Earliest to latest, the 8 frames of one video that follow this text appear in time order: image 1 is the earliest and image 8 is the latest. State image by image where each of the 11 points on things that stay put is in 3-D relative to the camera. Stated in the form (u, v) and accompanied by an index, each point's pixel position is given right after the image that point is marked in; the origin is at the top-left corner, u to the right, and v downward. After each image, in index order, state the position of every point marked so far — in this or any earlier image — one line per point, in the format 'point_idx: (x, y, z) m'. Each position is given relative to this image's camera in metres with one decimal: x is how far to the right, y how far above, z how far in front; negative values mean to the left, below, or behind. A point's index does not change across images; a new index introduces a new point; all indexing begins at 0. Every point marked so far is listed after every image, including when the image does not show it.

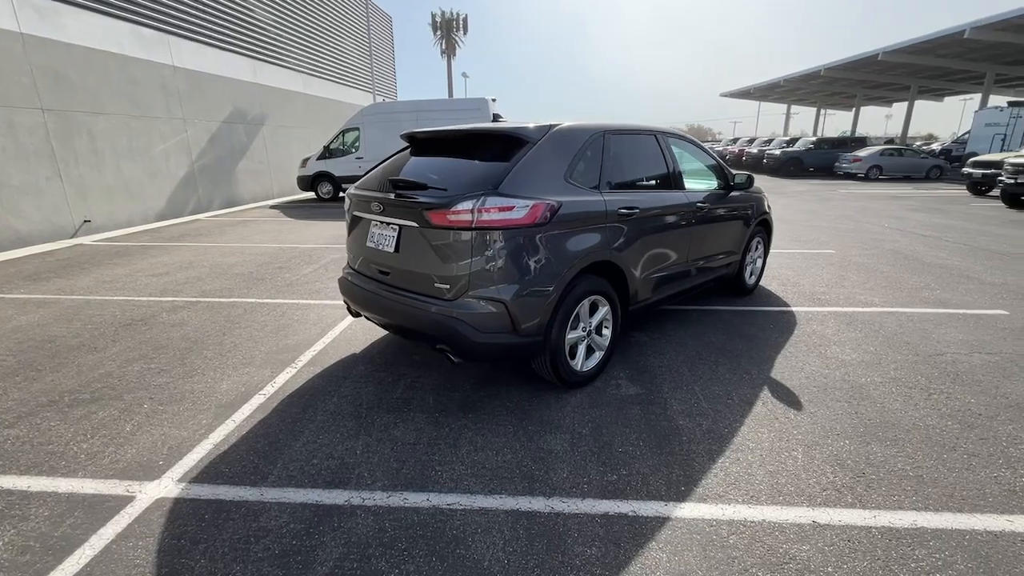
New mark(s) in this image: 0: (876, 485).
0: (+1.9, -1.0, +2.4) m
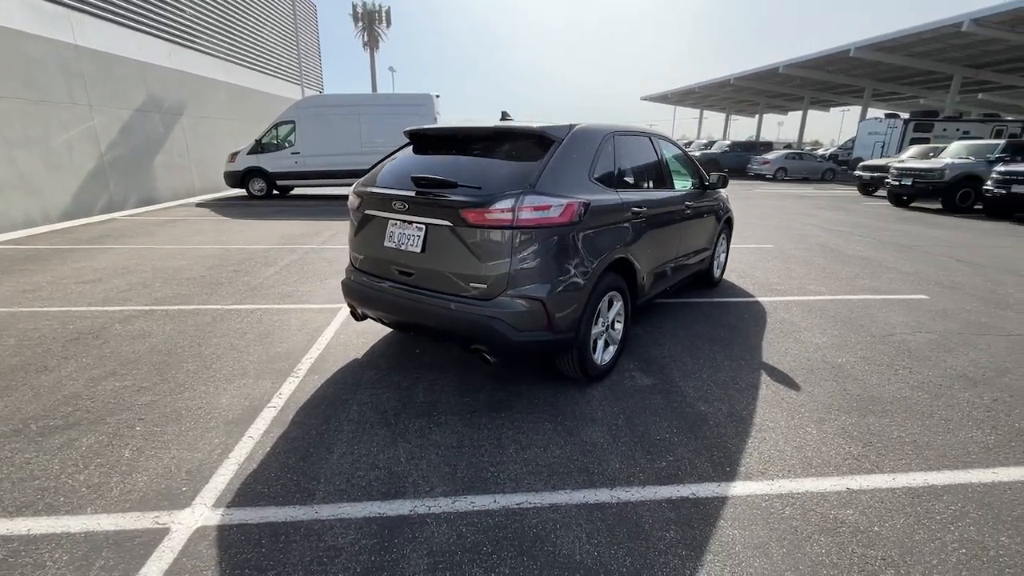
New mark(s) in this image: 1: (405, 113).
0: (+2.2, -0.9, +2.7) m
1: (-3.0, +5.0, +13.4) m
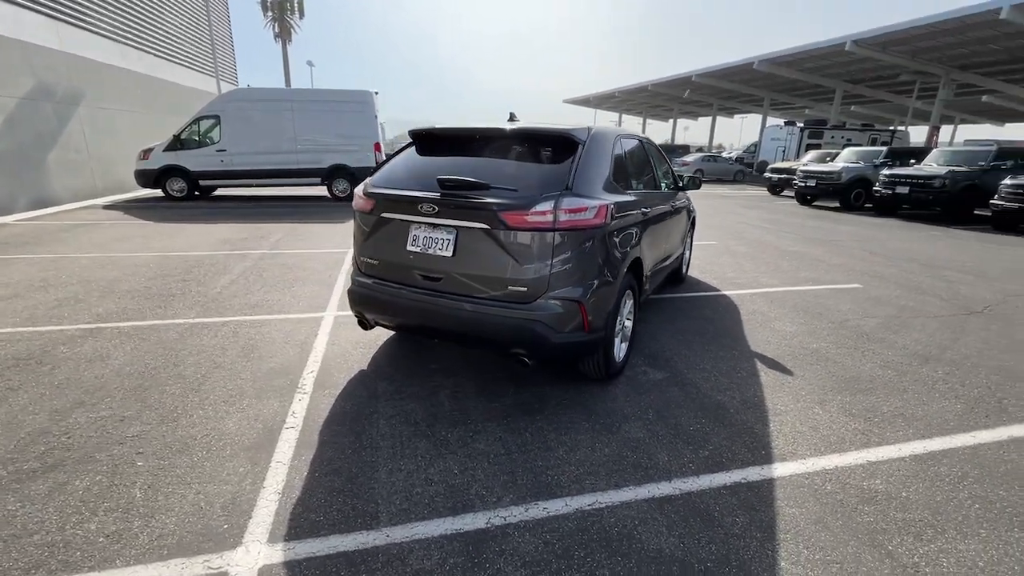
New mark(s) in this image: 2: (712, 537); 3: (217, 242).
0: (+2.4, -0.9, +3.1) m
1: (-4.6, +4.8, +12.8) m
2: (+0.9, -1.1, +2.1) m
3: (-4.7, +0.7, +7.6) m
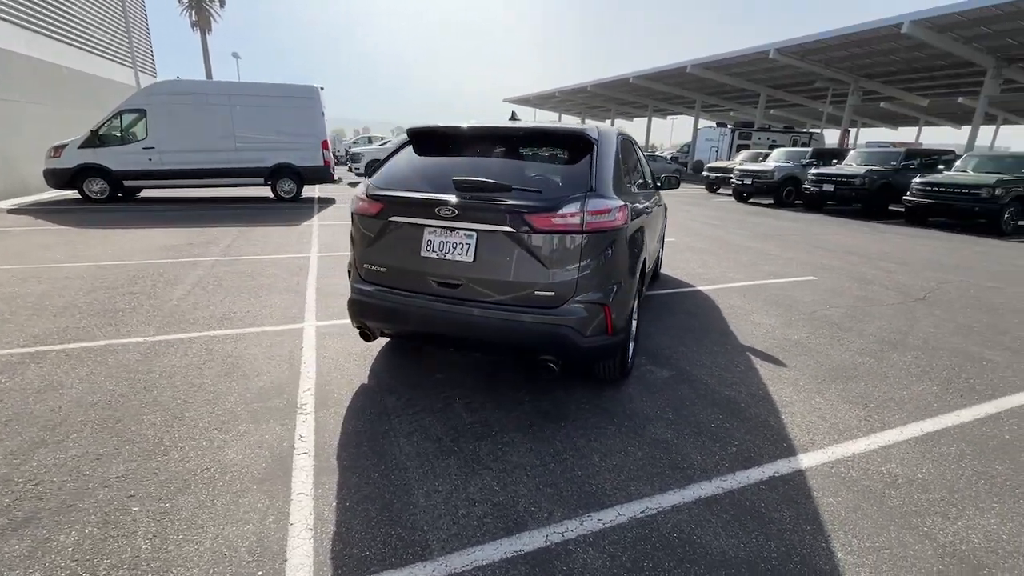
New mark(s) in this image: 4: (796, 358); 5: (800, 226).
0: (+2.5, -0.8, +3.3) m
1: (-5.7, +4.6, +12.1) m
2: (+1.2, -1.1, +2.1) m
3: (-5.2, +0.6, +6.9) m
4: (+2.4, -0.6, +4.0) m
5: (+7.7, +1.6, +12.6) m
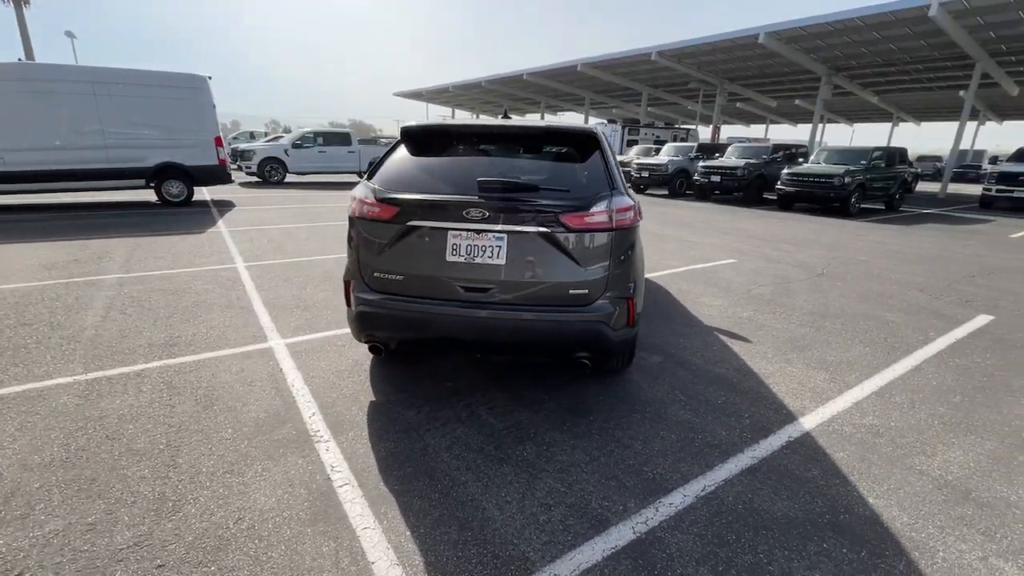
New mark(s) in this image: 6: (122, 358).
0: (+2.6, -0.7, +3.8) m
1: (-7.7, +4.3, +10.6) m
2: (+1.5, -1.0, +2.4) m
3: (-5.7, +0.2, +5.7) m
4: (+2.3, -0.4, +4.5) m
5: (+5.5, +2.2, +14.0) m
6: (-3.0, -0.5, +3.6) m
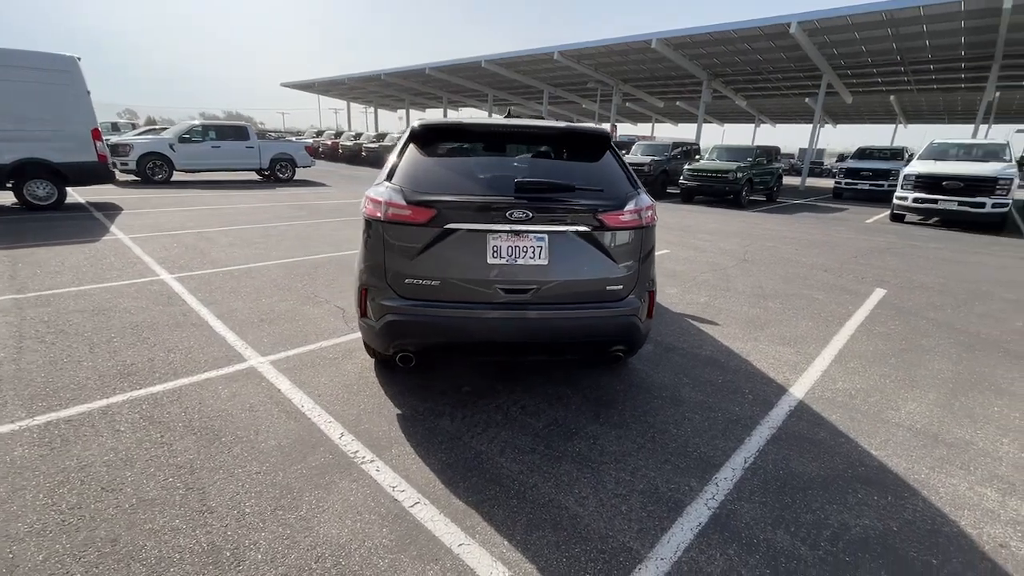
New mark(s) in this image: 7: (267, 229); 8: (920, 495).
0: (+2.6, -0.5, +4.3) m
1: (-9.0, +3.9, +8.8) m
2: (+1.8, -1.0, +2.7) m
3: (-6.0, -0.1, +4.5) m
4: (+2.2, -0.3, +5.0) m
5: (+3.3, +2.5, +14.8) m
6: (-2.8, -0.7, +3.0) m
7: (-4.4, +1.1, +8.5) m
8: (+2.1, -1.1, +2.4) m
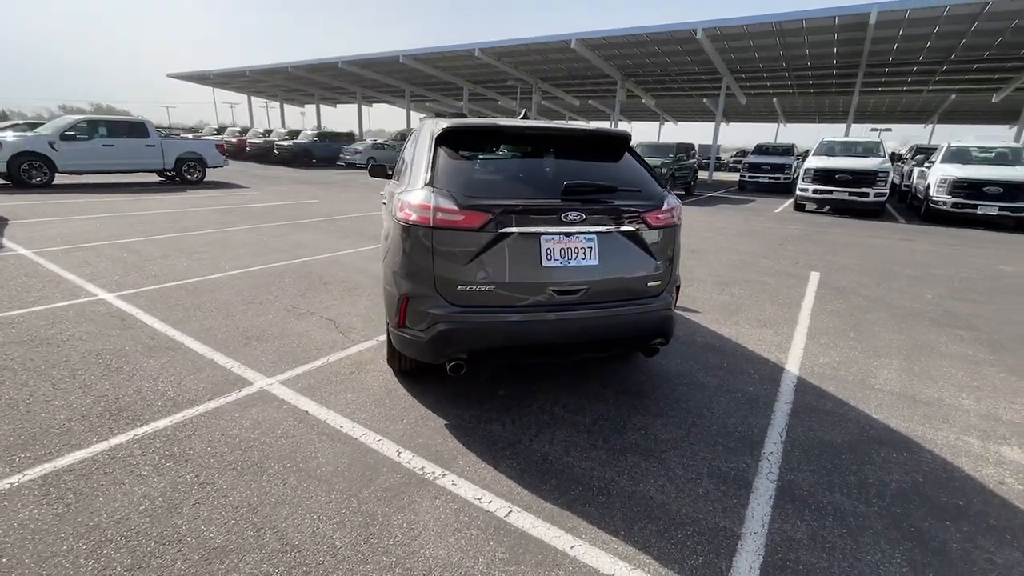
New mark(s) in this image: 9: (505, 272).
0: (+2.6, -0.4, +4.8) m
1: (-9.8, +3.4, +7.3) m
2: (+2.1, -0.9, +3.1) m
3: (-5.9, -0.4, +3.5) m
4: (+2.1, -0.2, +5.3) m
5: (+1.4, +2.7, +15.2) m
6: (-2.5, -0.8, +2.6) m
7: (-5.0, +0.8, +7.7) m
8: (+2.5, -1.0, +2.8) m
9: (-0.1, +0.1, +2.7) m
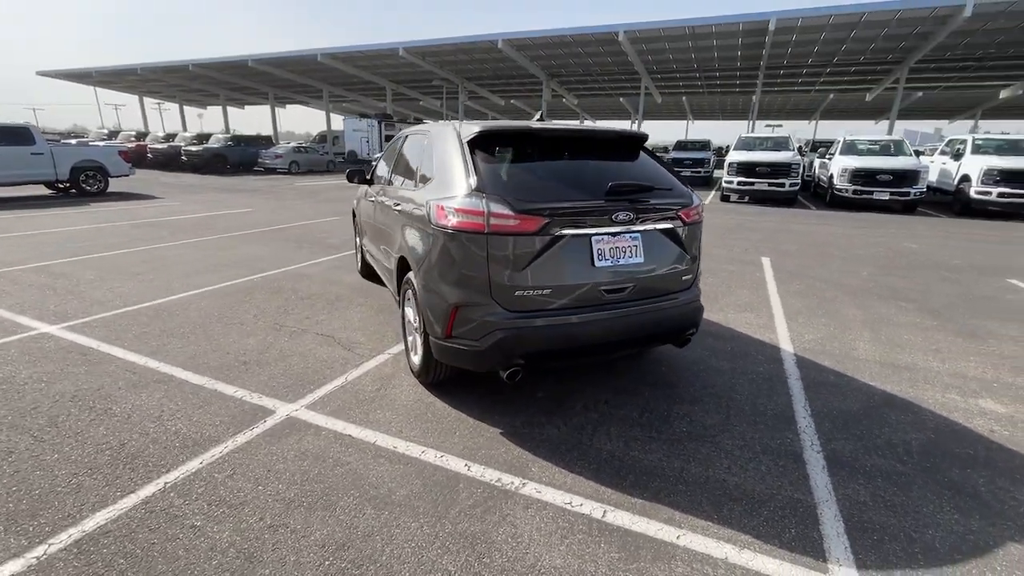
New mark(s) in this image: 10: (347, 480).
0: (+2.6, -0.2, +5.1) m
1: (-10.3, +2.8, +5.7) m
2: (+2.4, -0.7, +3.4) m
3: (-5.6, -0.8, +2.7) m
4: (+2.0, -0.1, +5.6) m
5: (-0.4, +2.7, +15.3) m
6: (-2.1, -1.0, +2.2) m
7: (-5.5, +0.5, +6.9) m
8: (+2.8, -0.8, +3.2) m
9: (+0.2, +0.1, +2.7) m
10: (-0.9, -1.0, +2.4) m
